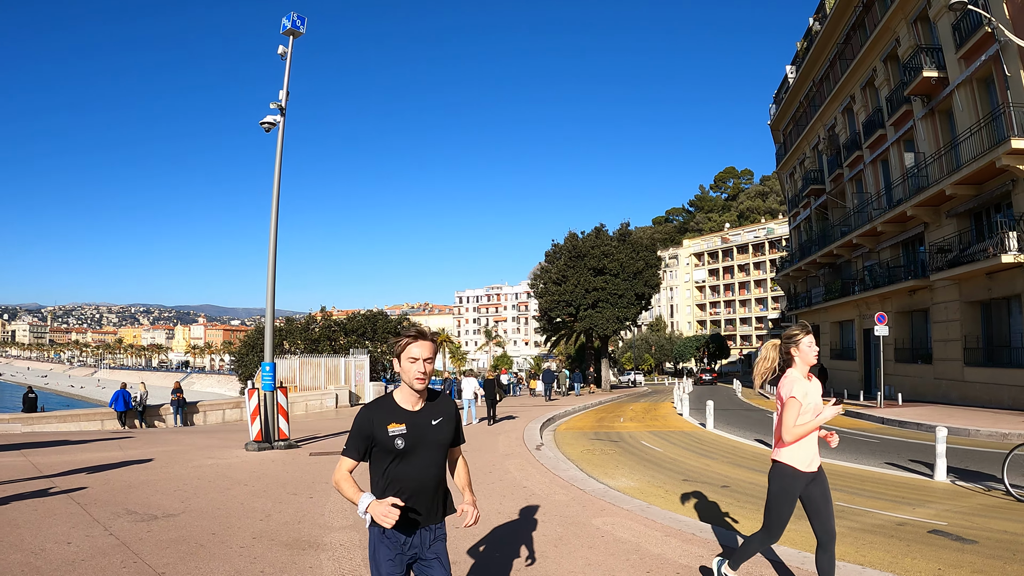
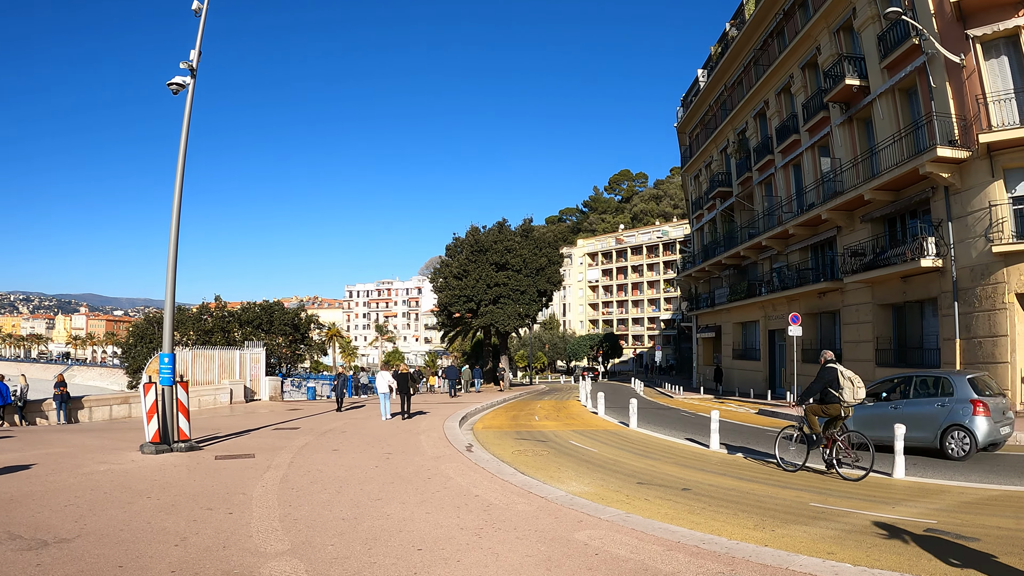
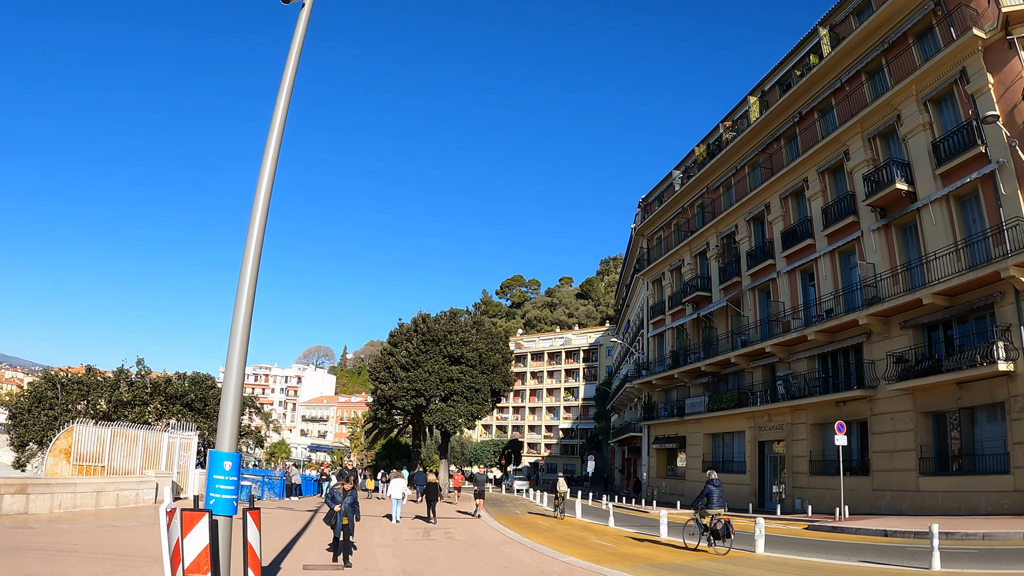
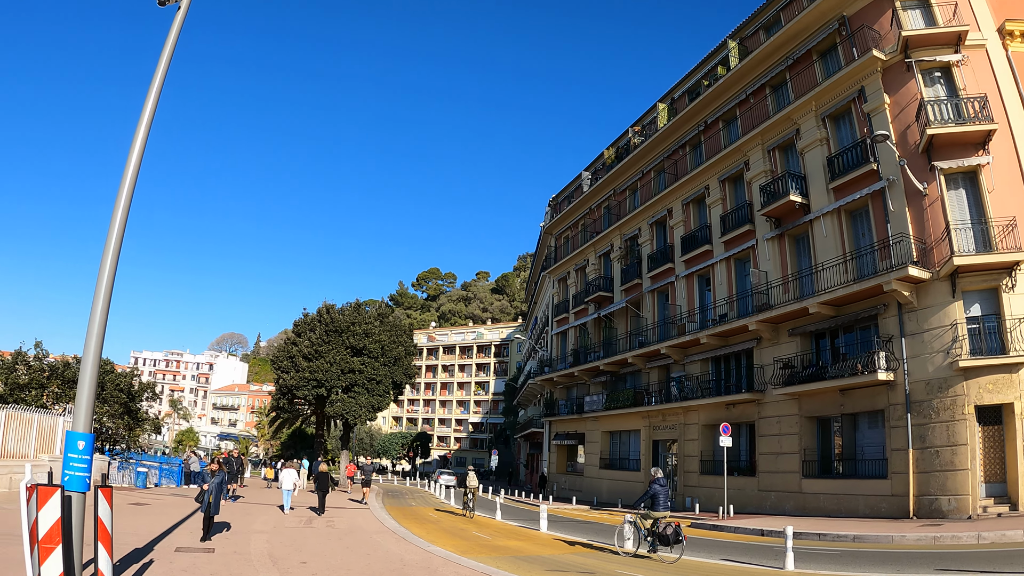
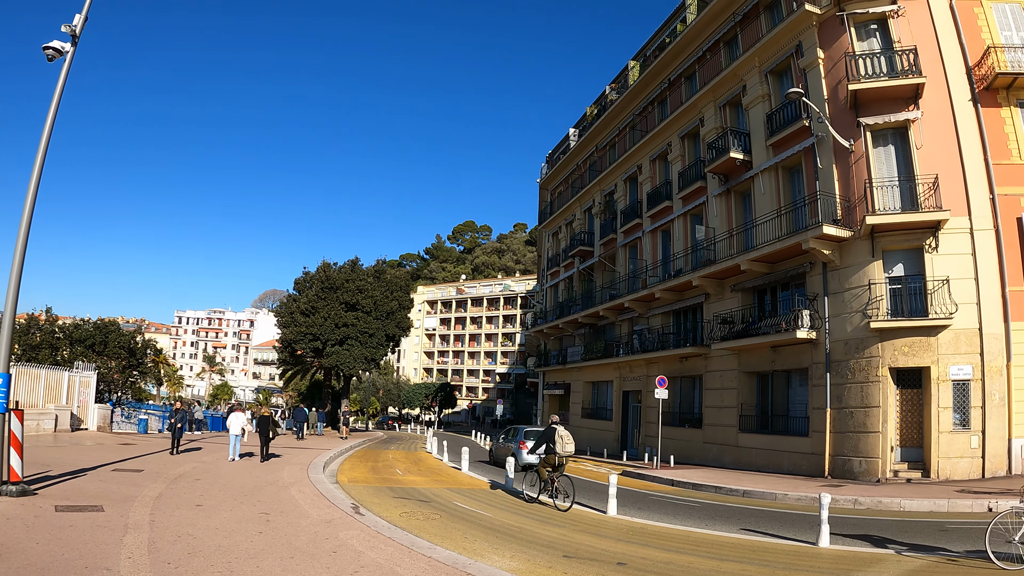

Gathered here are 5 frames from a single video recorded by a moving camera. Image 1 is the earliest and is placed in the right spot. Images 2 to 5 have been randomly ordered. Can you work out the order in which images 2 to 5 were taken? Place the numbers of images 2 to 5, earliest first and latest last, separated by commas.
2, 5, 4, 3
